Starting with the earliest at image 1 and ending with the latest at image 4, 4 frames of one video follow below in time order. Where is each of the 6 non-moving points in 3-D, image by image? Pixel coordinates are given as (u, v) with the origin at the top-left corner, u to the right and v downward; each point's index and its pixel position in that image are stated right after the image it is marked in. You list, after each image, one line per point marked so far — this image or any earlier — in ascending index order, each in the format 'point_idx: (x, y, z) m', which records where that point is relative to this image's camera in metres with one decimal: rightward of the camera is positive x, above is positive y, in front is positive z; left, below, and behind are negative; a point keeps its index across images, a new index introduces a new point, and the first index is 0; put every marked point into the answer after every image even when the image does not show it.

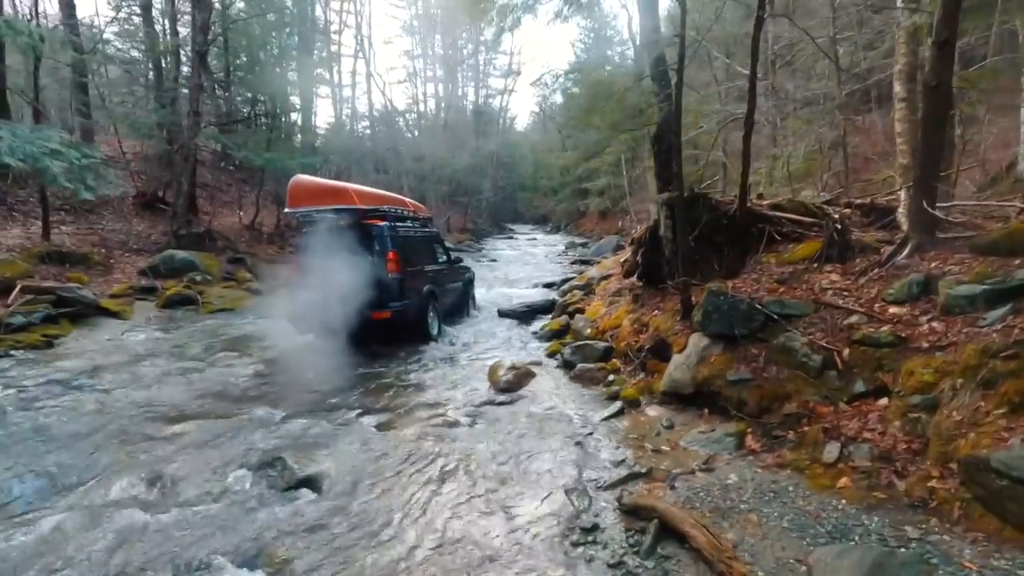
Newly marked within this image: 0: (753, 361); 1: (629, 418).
0: (+2.6, -0.8, +5.8) m
1: (+1.4, -1.5, +6.3) m
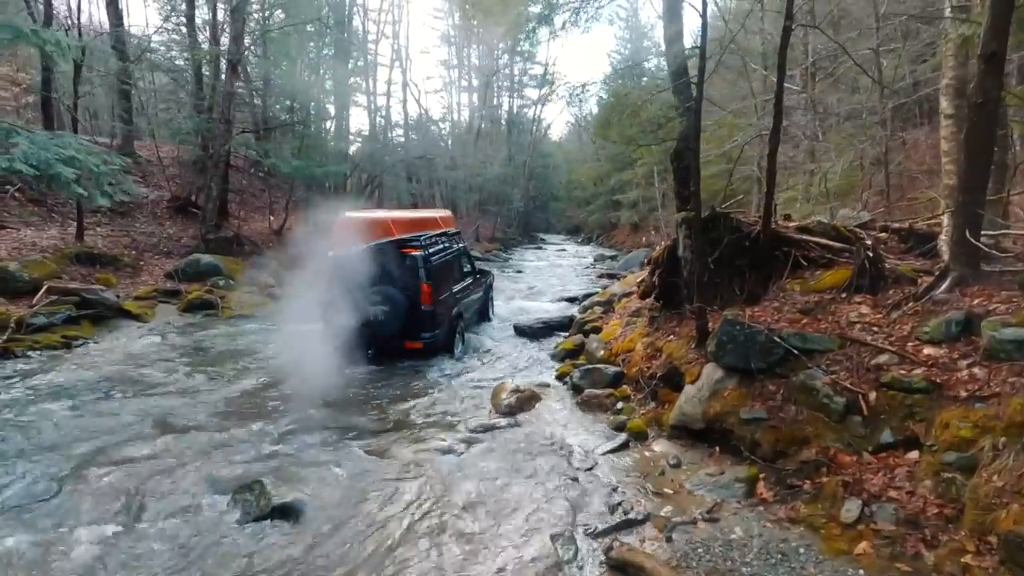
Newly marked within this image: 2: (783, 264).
0: (+2.6, -1.1, +5.4) m
1: (+1.3, -1.8, +5.9) m
2: (+3.6, +0.3, +7.1) m
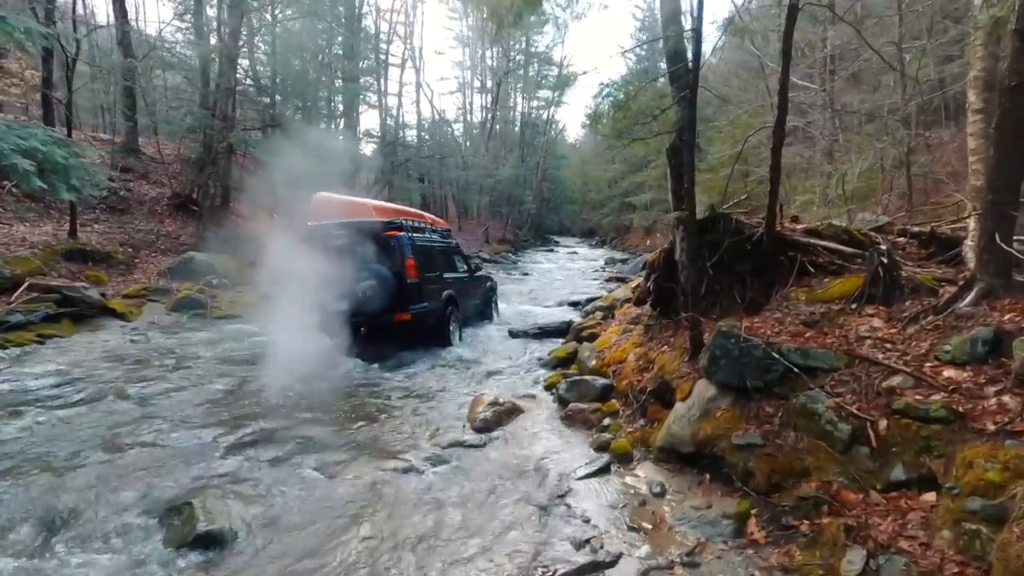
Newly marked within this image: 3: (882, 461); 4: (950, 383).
0: (+2.3, -1.2, +4.8) m
1: (+1.0, -1.9, +5.3) m
2: (+3.3, +0.2, +6.4) m
3: (+2.7, -1.3, +3.9) m
4: (+3.3, -0.7, +4.0) m
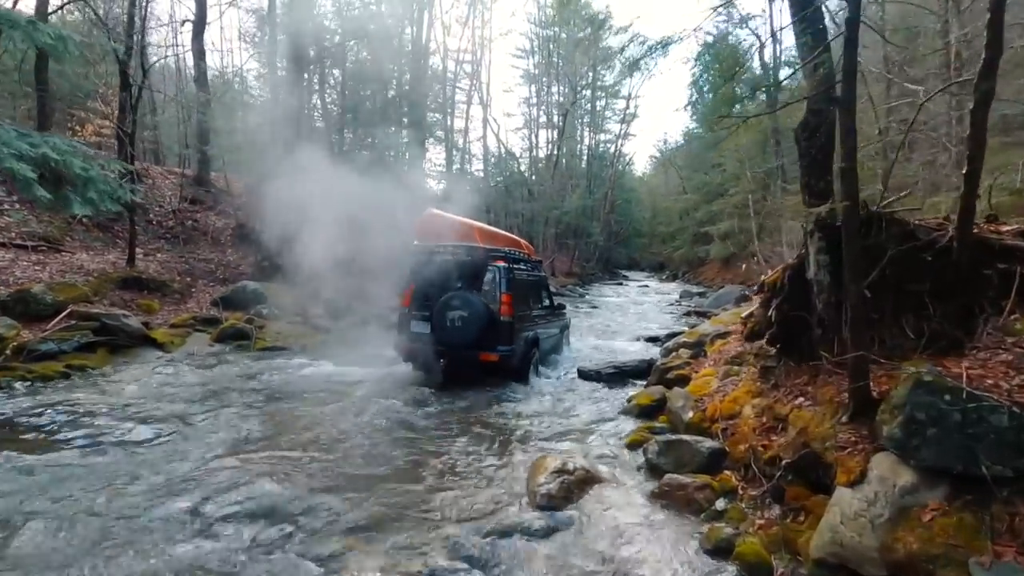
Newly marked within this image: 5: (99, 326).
0: (+2.7, -1.3, +2.7) m
1: (+1.5, -2.0, +3.4) m
2: (+4.0, 0.0, +4.3) m
3: (+3.0, -1.3, +1.8) m
4: (+3.6, -0.8, +1.9) m
5: (-7.9, -0.7, +10.3) m
